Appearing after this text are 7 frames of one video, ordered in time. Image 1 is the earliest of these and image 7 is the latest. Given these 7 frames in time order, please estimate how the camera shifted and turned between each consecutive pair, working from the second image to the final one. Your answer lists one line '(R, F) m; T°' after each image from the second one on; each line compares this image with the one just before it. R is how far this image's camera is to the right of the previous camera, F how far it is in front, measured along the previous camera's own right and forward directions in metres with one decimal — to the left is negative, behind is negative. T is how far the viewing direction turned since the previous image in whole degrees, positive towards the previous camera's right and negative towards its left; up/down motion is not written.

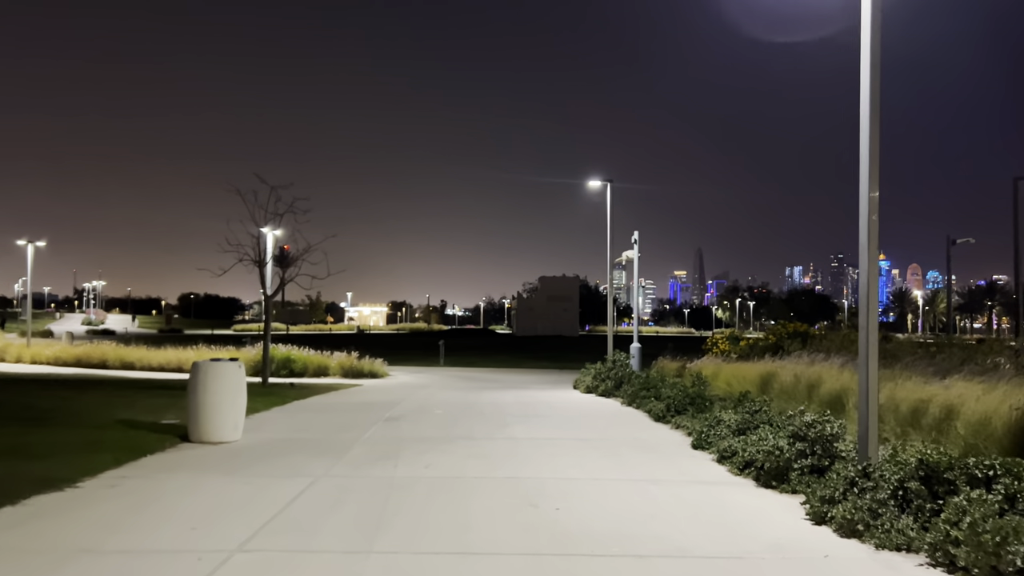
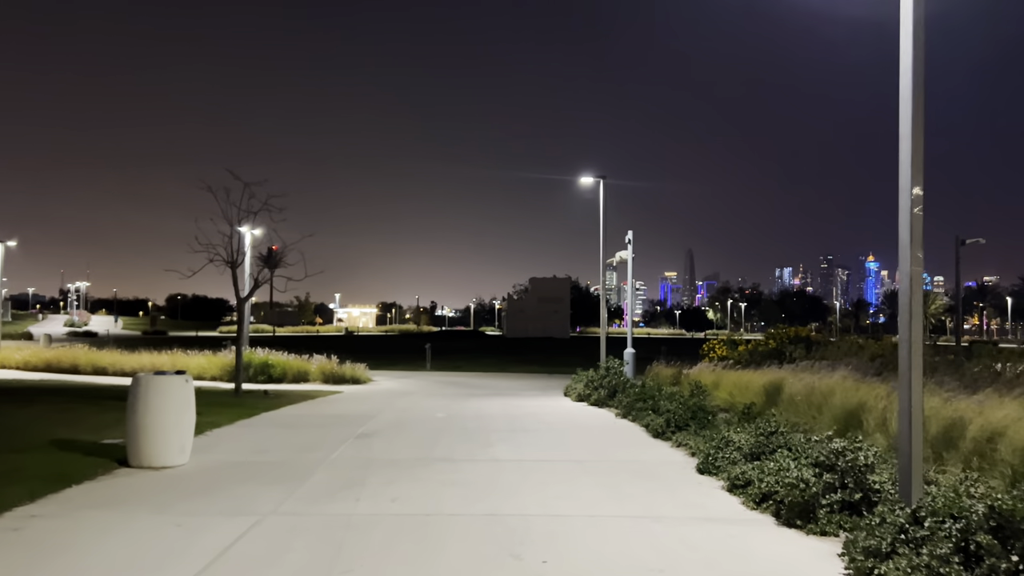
(+0.1, +1.3) m; +1°
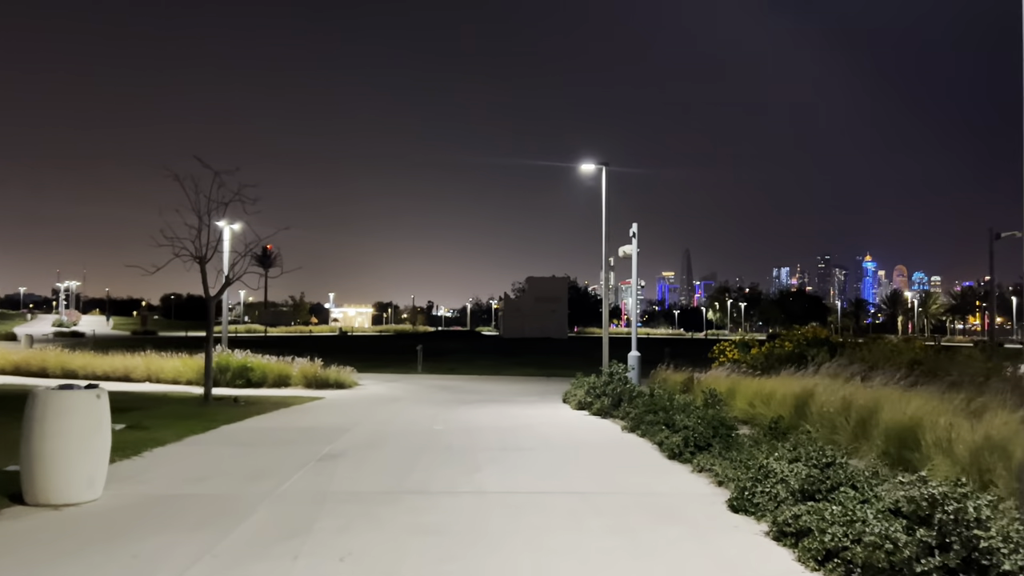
(+0.1, +1.9) m; 0°
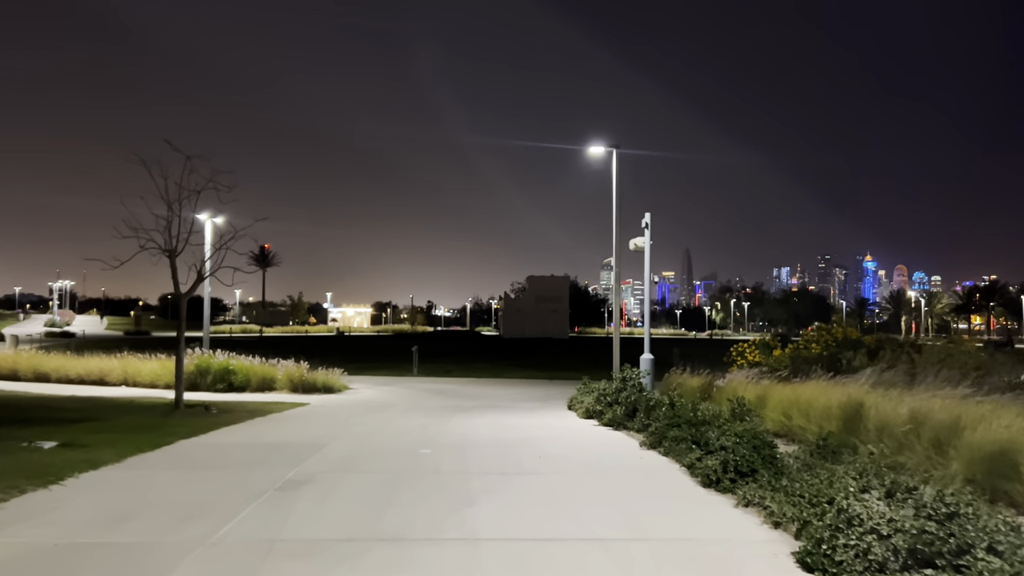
(0.0, +1.9) m; 0°
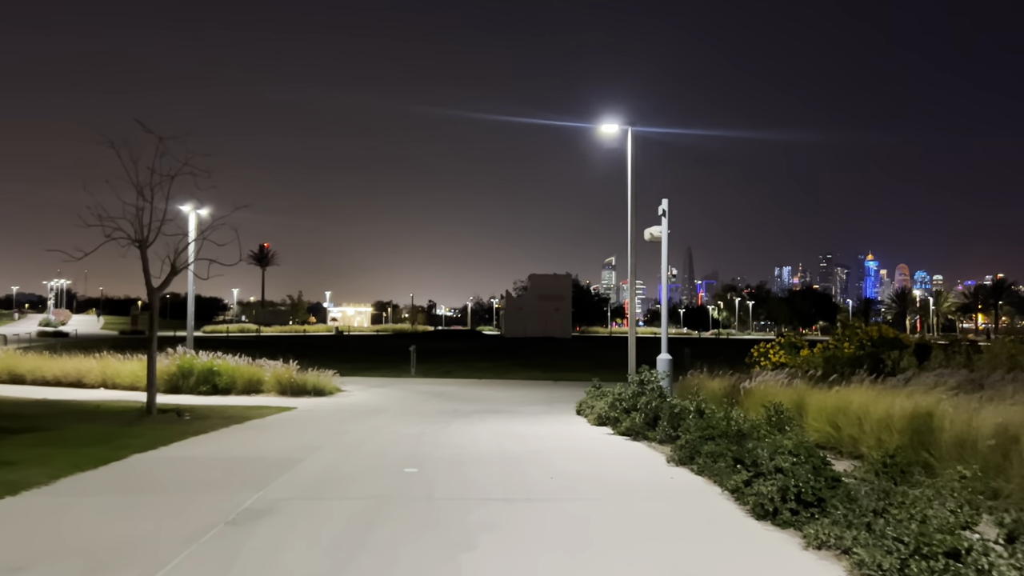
(-0.1, +1.7) m; 0°
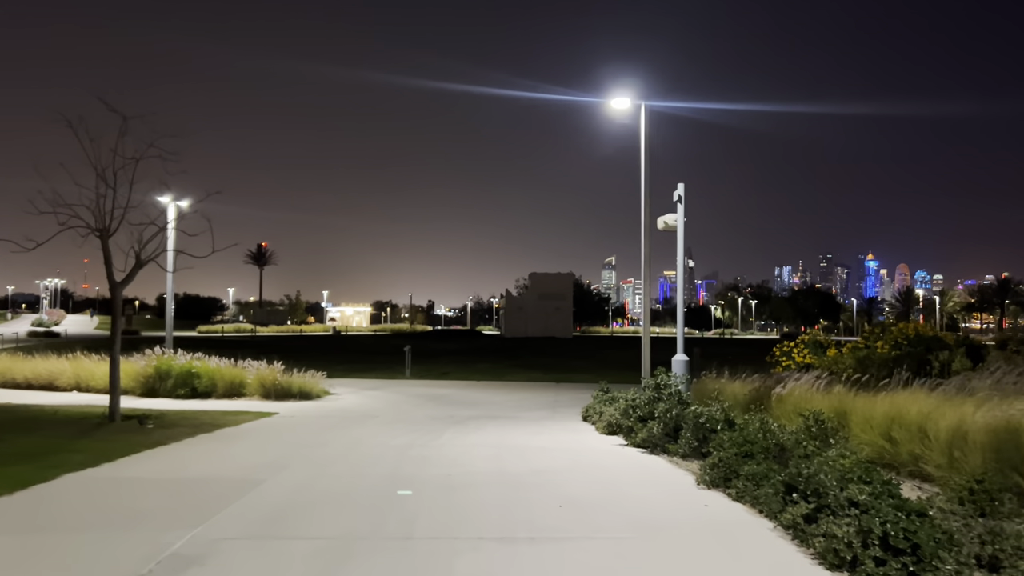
(0.0, +1.7) m; 0°
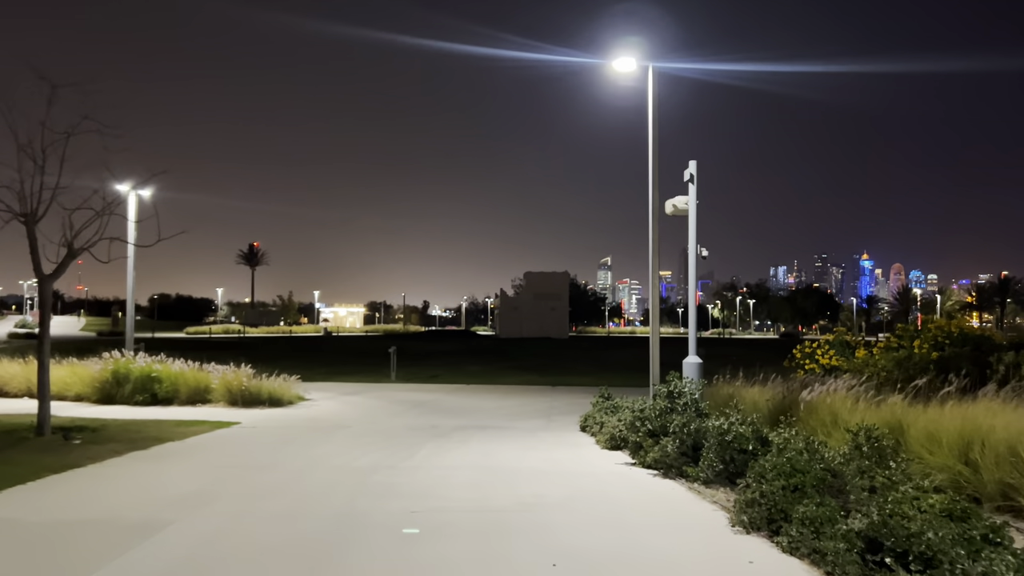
(+0.1, +2.1) m; 0°
